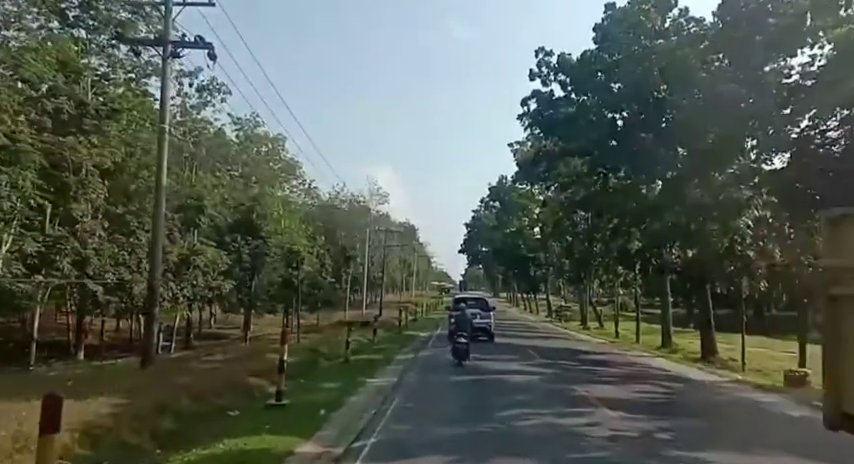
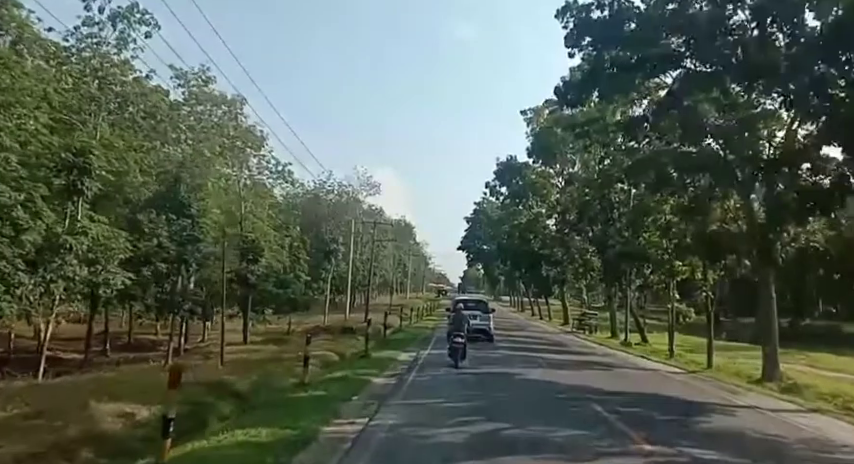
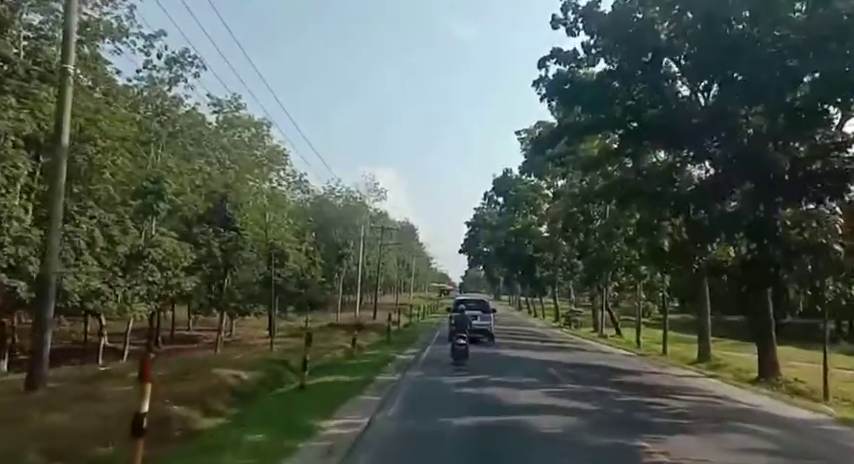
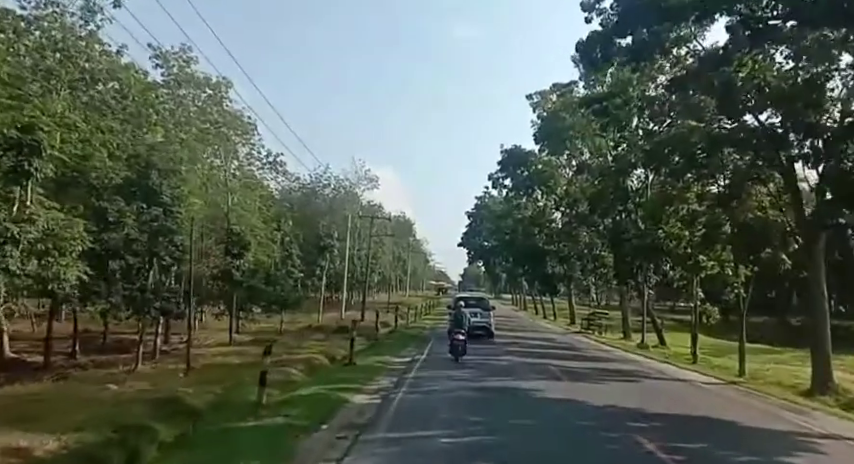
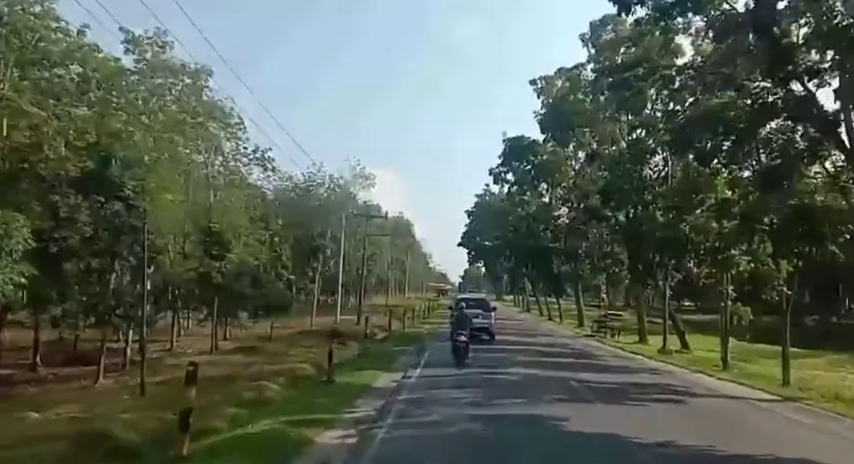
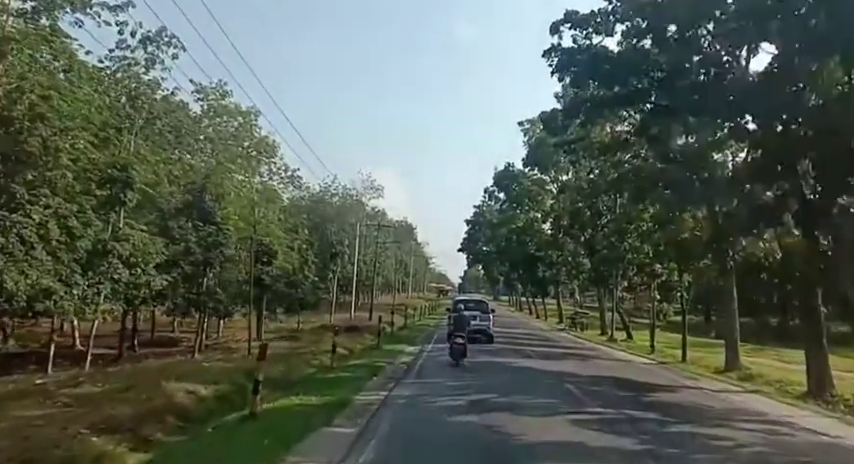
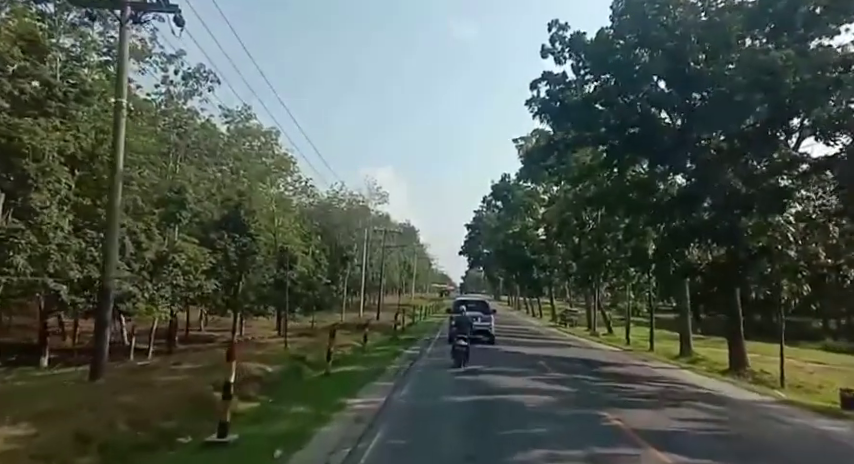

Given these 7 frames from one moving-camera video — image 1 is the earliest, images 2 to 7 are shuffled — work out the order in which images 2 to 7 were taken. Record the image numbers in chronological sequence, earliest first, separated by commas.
7, 3, 6, 2, 4, 5
